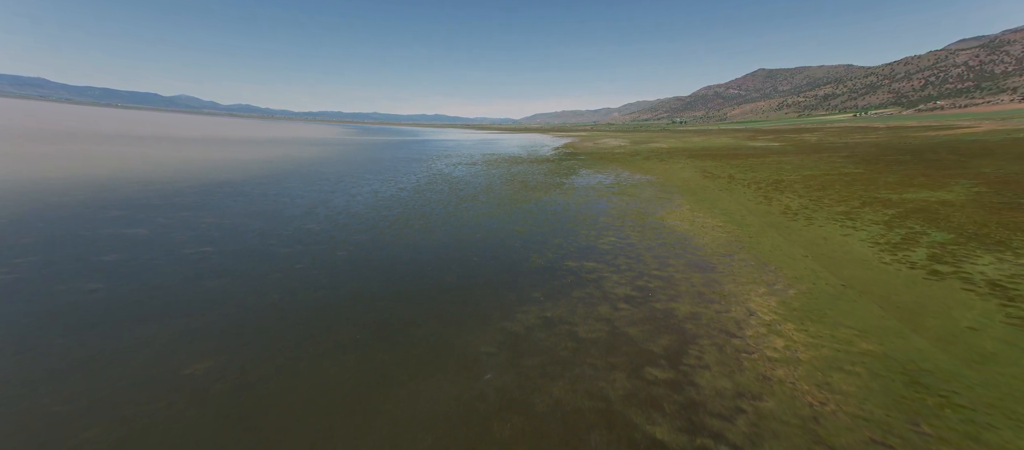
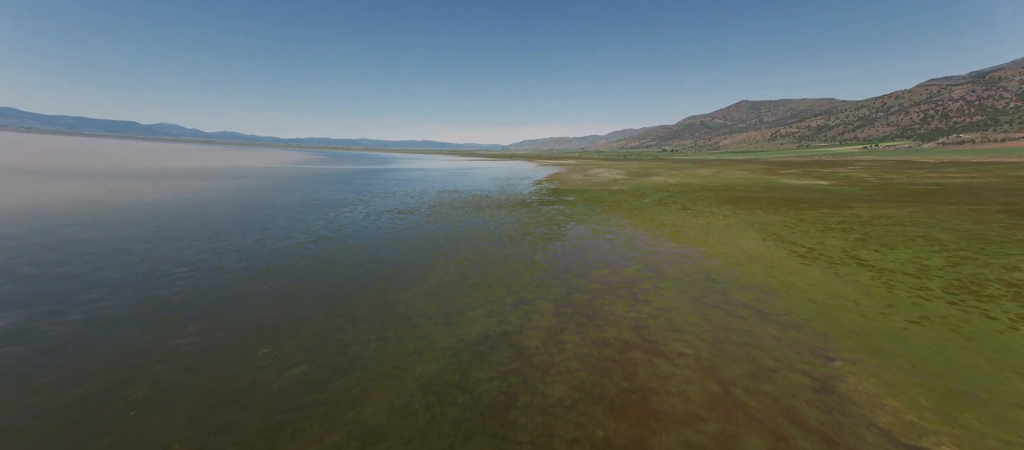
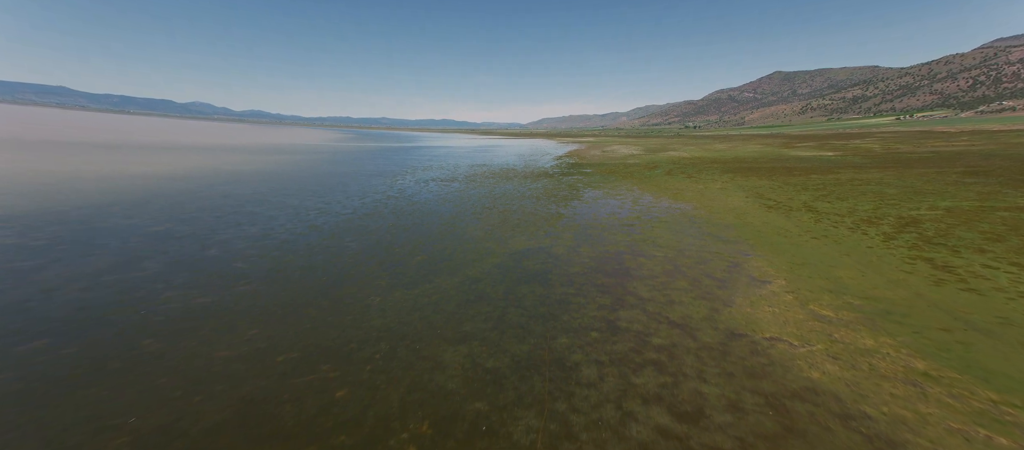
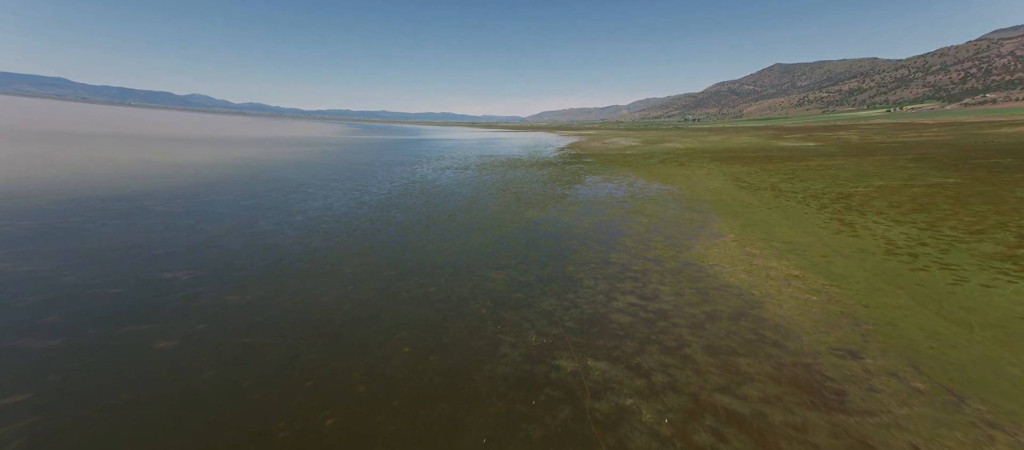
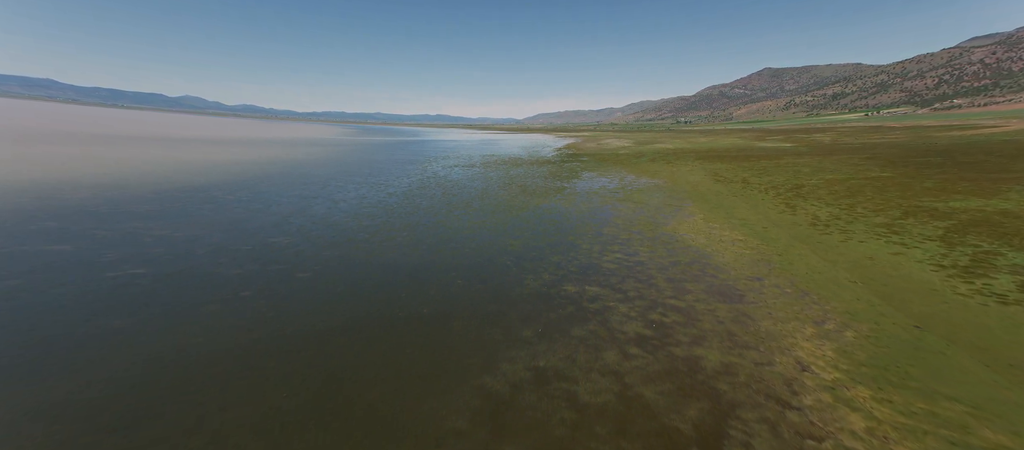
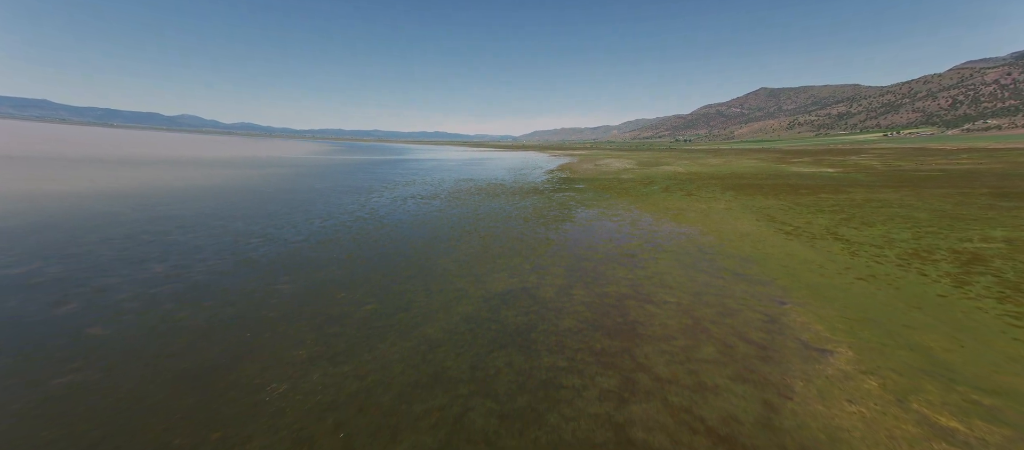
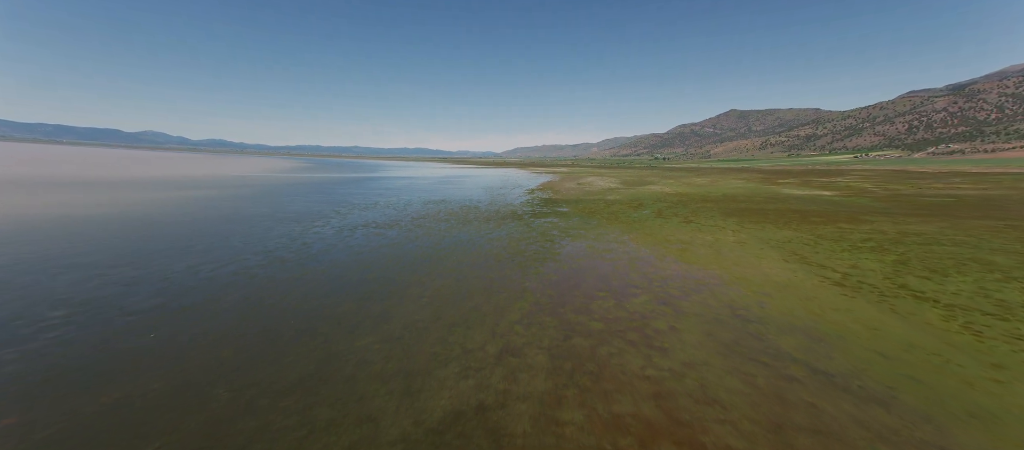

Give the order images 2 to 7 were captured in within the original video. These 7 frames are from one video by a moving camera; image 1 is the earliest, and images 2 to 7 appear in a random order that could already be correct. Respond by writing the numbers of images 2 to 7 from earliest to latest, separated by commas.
5, 4, 3, 6, 2, 7
